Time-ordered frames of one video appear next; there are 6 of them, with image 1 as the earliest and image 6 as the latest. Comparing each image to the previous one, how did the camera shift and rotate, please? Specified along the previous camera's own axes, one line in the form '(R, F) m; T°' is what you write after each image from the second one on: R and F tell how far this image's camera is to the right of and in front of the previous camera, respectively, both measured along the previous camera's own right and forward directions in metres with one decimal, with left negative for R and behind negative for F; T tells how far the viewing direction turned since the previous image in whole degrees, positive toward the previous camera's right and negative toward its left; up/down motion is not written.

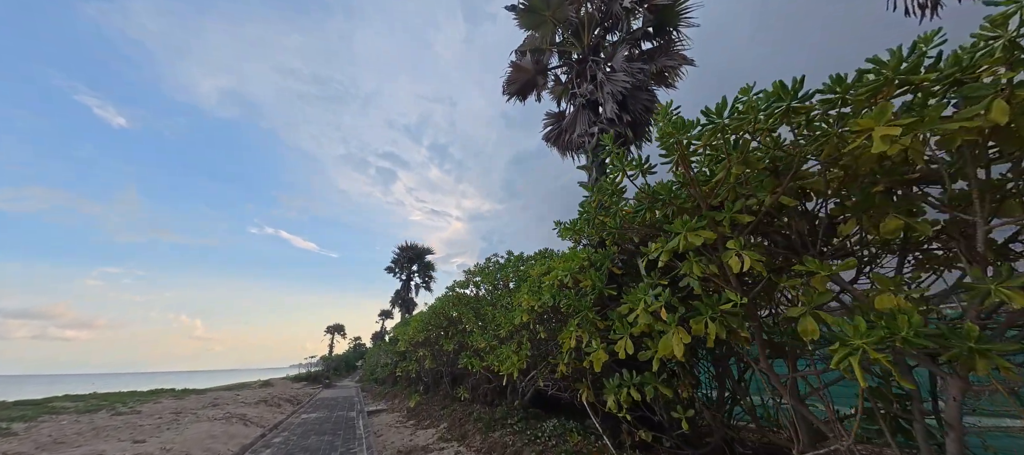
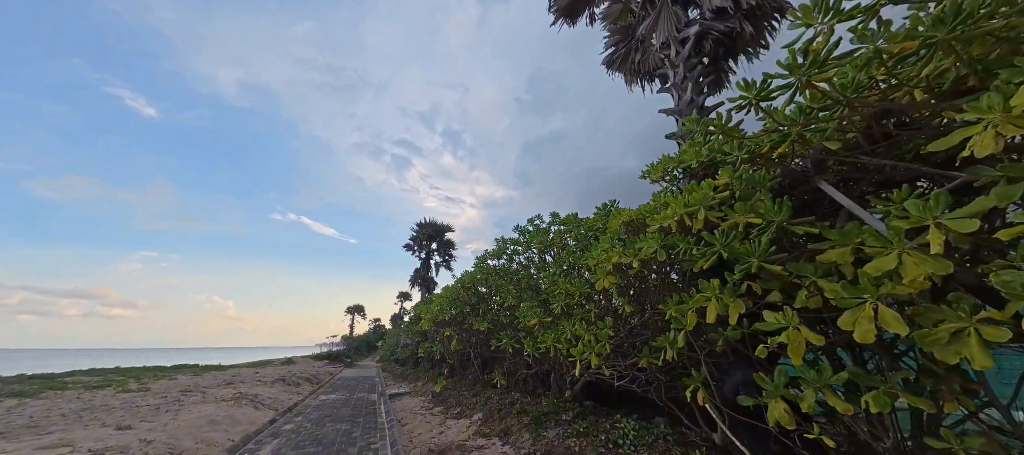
(-0.7, +1.5) m; -3°
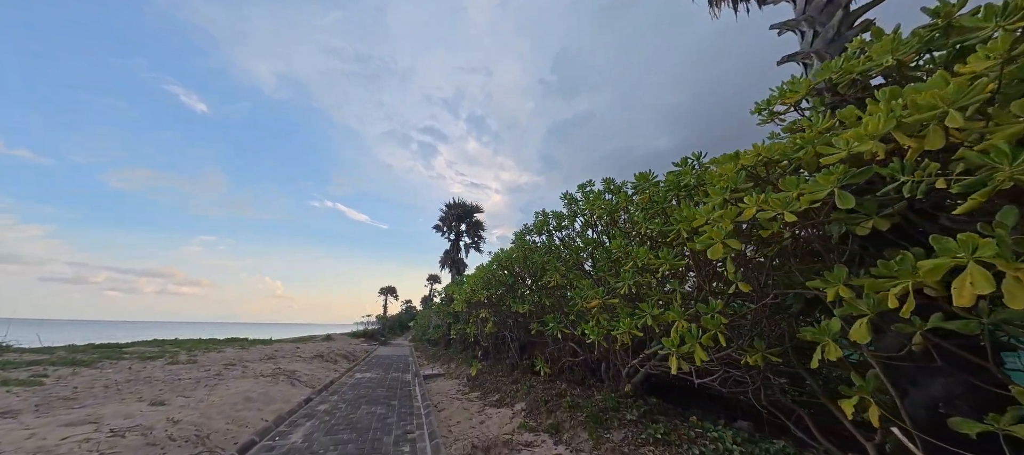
(-0.4, +0.9) m; -5°
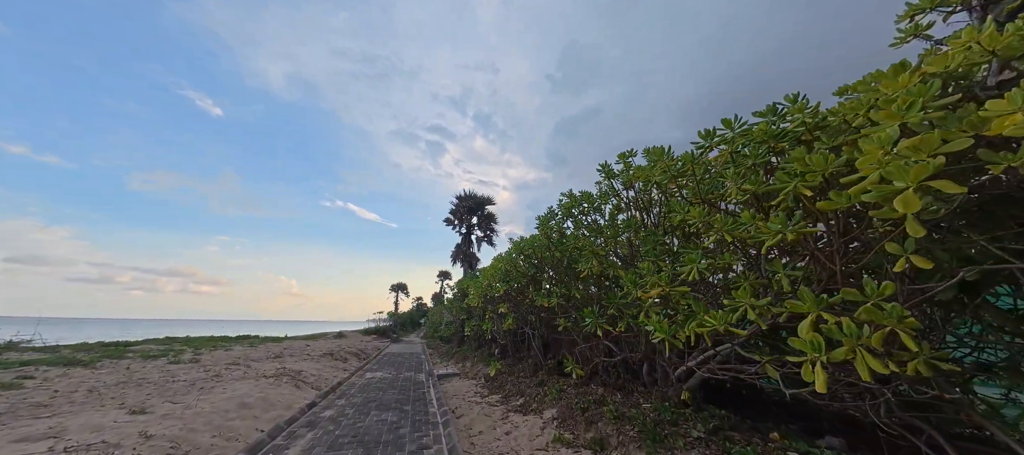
(-0.3, +0.8) m; -2°
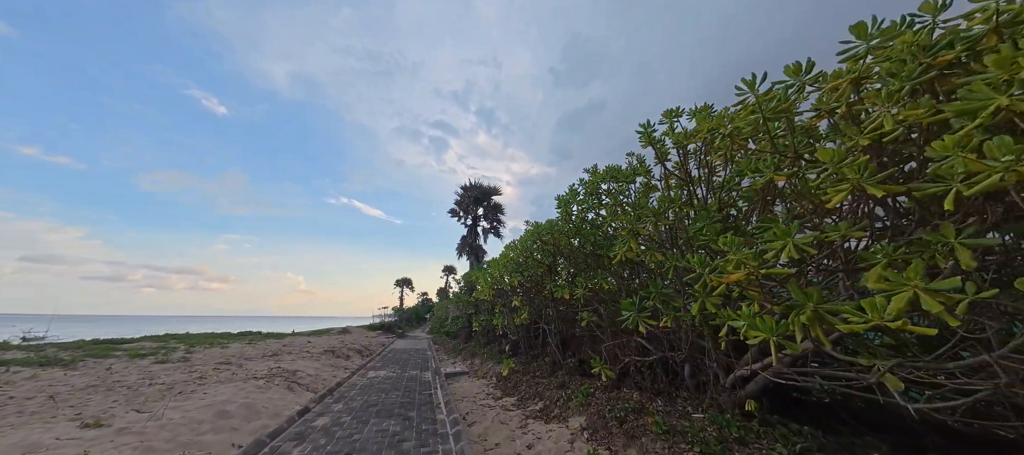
(-0.2, +0.8) m; -1°
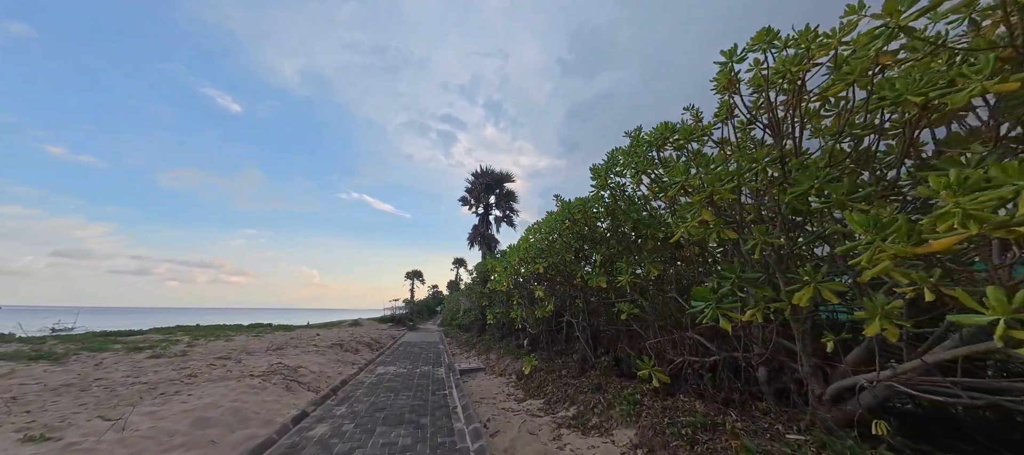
(-0.3, +0.9) m; -2°
